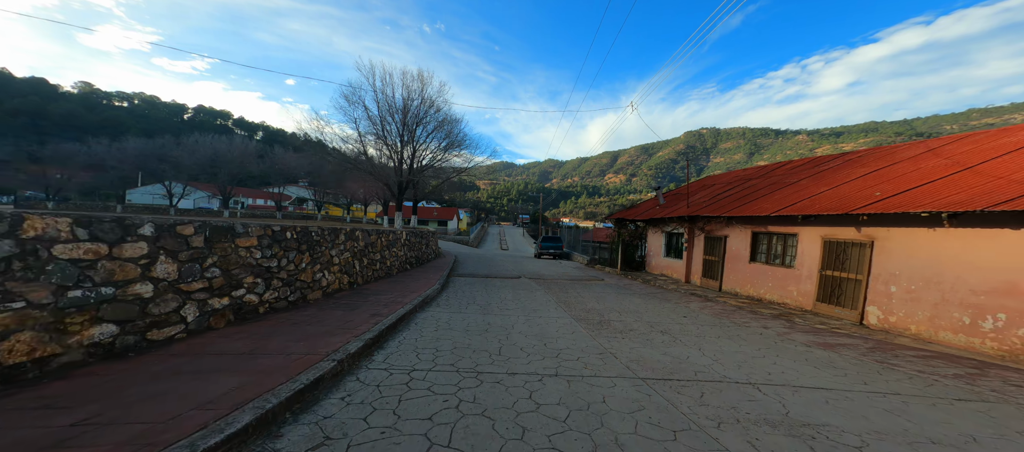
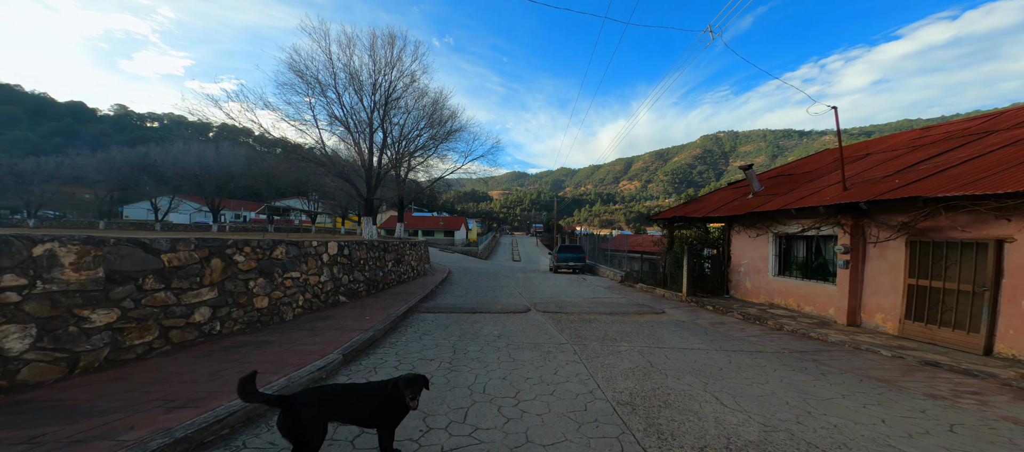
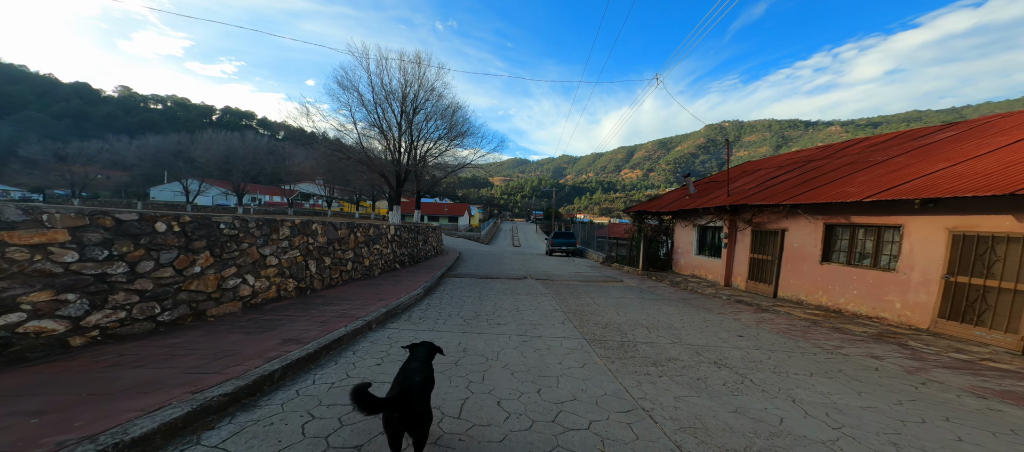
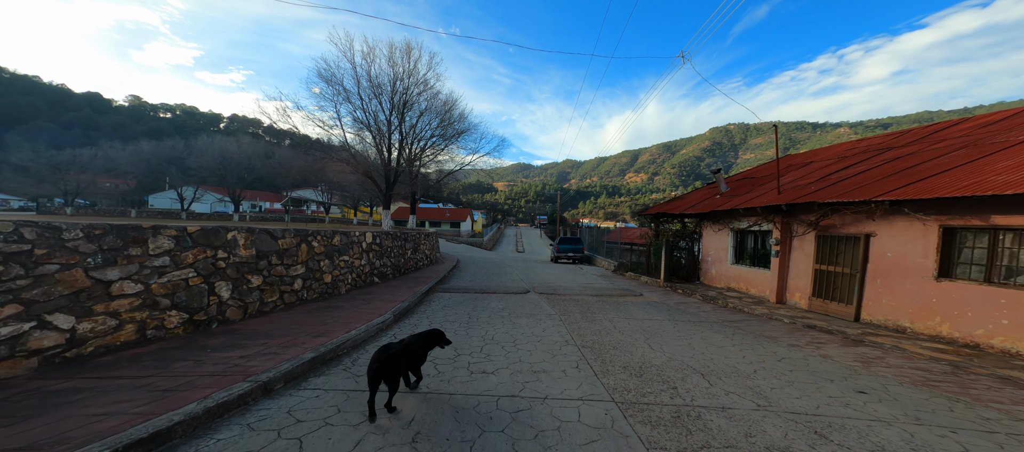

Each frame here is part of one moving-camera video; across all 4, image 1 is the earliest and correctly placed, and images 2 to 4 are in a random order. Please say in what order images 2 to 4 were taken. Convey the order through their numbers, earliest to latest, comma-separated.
3, 4, 2
